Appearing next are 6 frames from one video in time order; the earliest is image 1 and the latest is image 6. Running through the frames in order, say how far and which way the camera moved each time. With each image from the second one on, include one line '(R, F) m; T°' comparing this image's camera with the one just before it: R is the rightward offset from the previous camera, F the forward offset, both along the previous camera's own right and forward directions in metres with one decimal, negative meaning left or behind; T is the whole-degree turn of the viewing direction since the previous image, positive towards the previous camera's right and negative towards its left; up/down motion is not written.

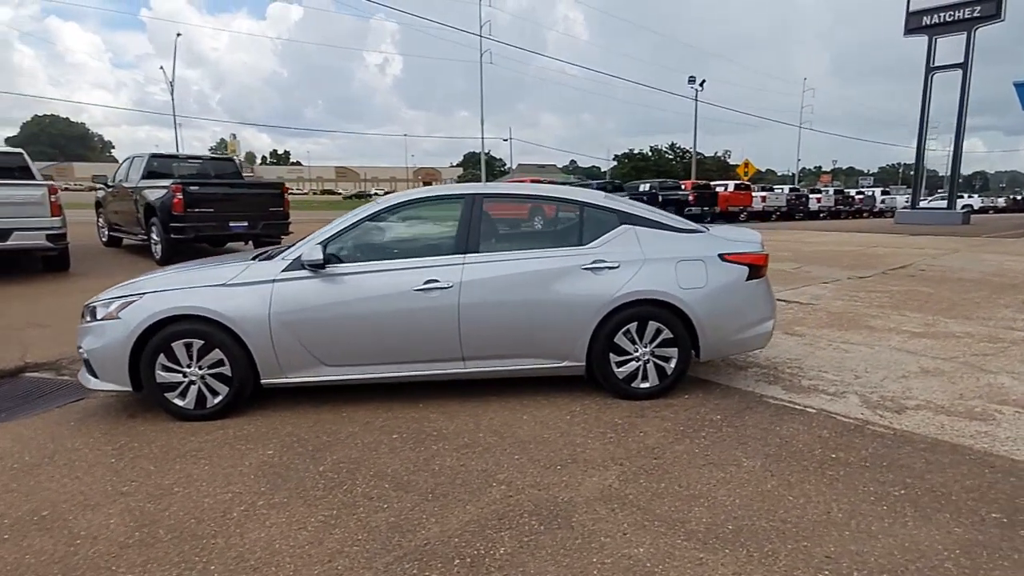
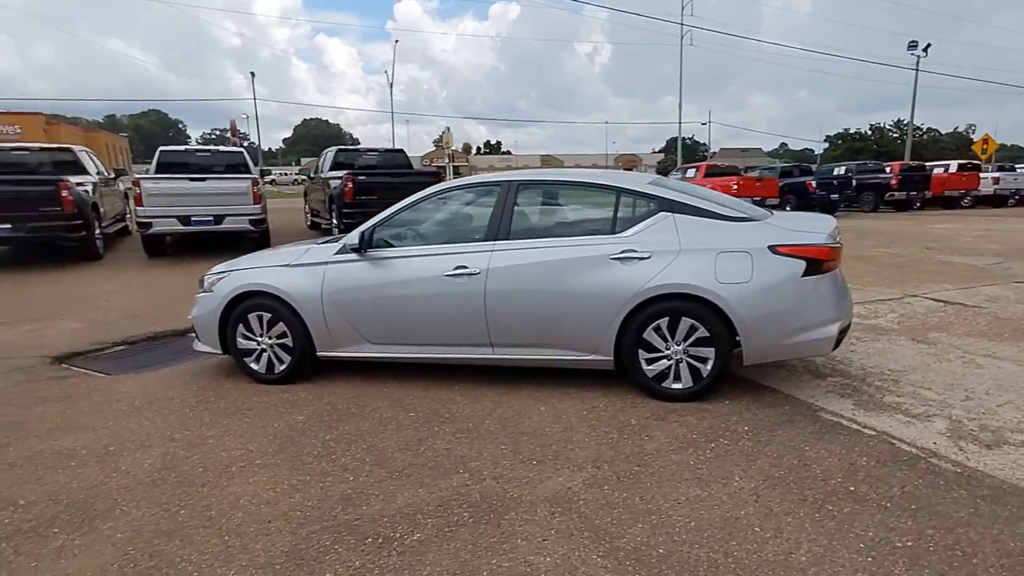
(+1.2, +0.3) m; -18°
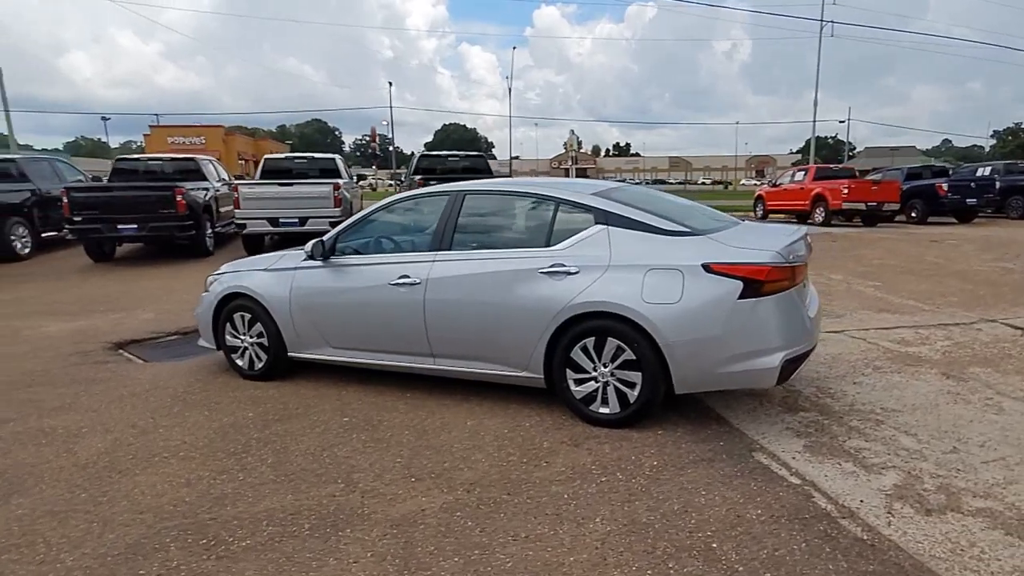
(+1.3, +0.3) m; -11°
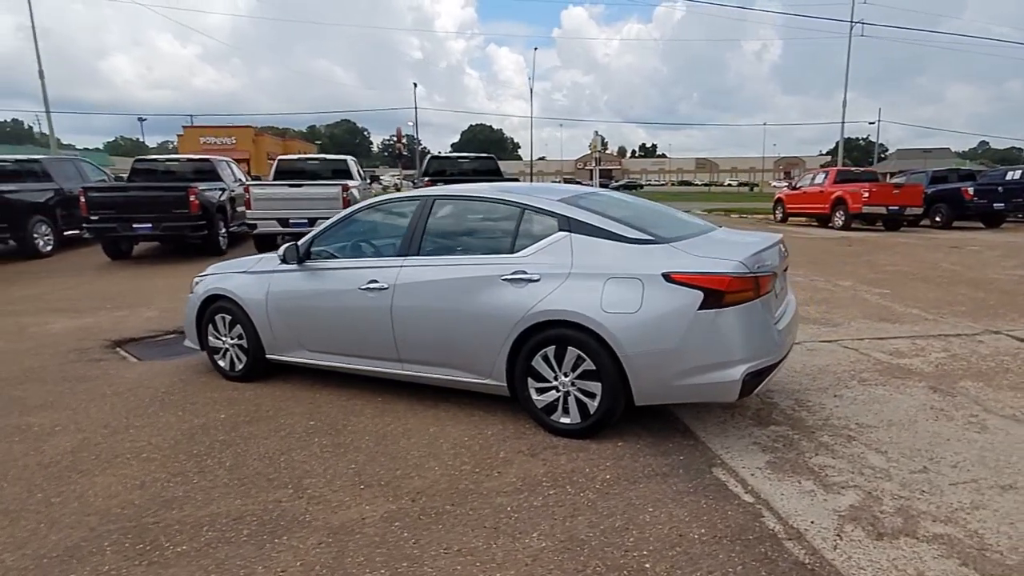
(+0.4, +0.1) m; -2°
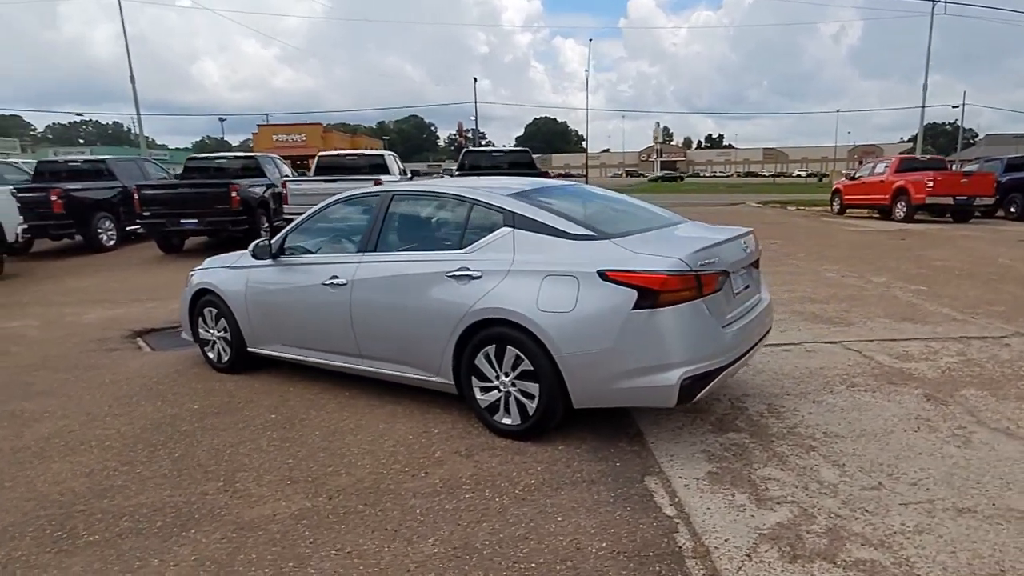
(+0.7, +0.1) m; -6°
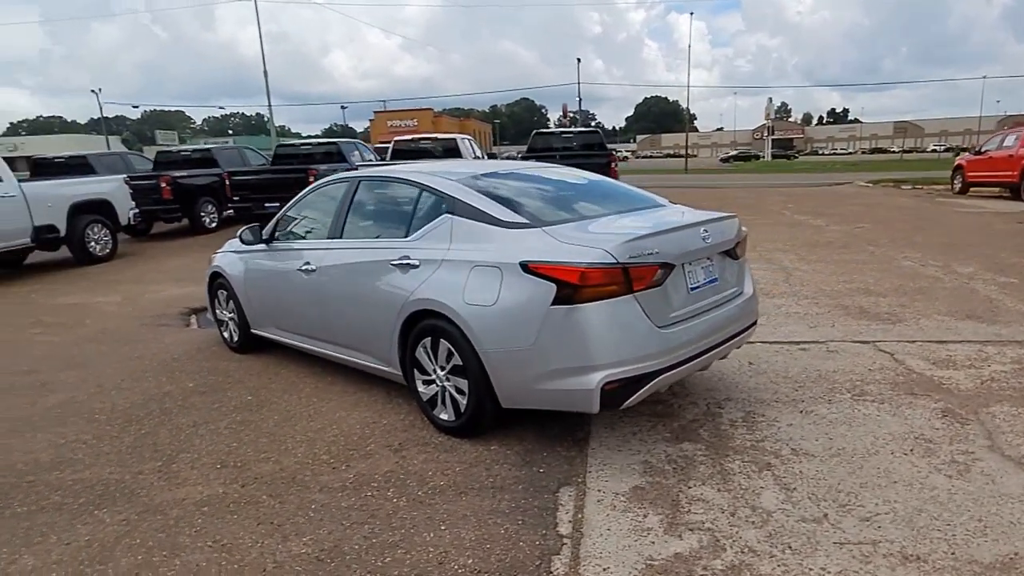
(+0.9, +0.3) m; -9°
